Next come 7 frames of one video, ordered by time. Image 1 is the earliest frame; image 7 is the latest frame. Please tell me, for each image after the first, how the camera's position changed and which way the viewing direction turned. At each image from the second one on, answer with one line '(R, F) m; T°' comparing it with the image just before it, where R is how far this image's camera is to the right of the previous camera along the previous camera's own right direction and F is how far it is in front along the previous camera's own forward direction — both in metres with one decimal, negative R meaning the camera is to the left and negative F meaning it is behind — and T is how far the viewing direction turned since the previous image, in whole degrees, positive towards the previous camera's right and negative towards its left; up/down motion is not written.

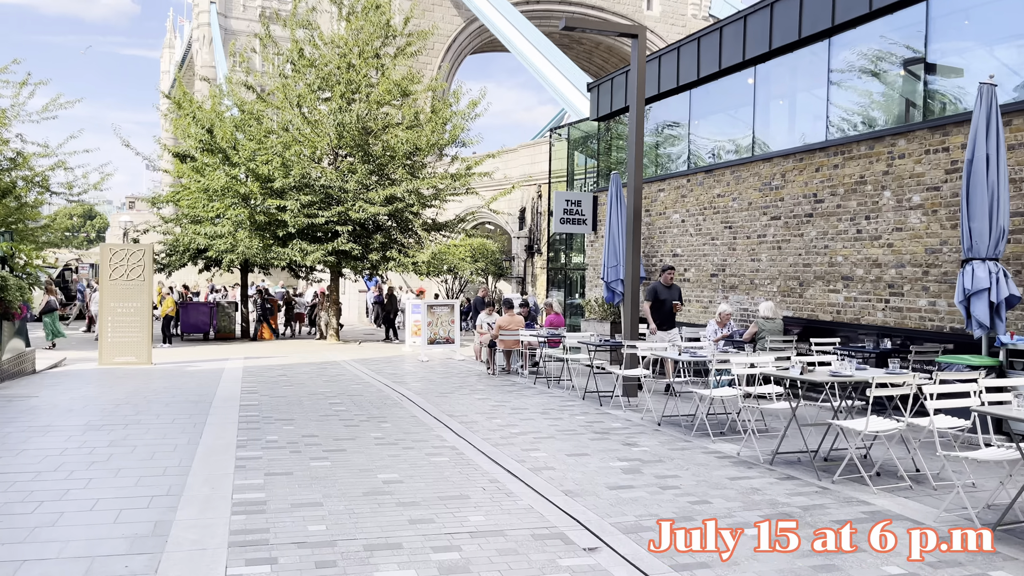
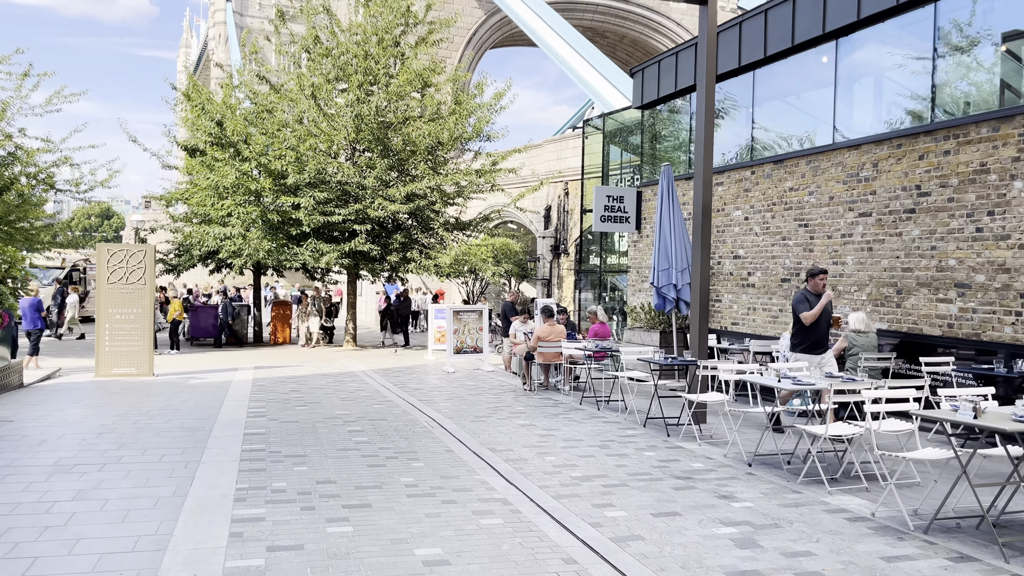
(-0.3, +1.1) m; -1°
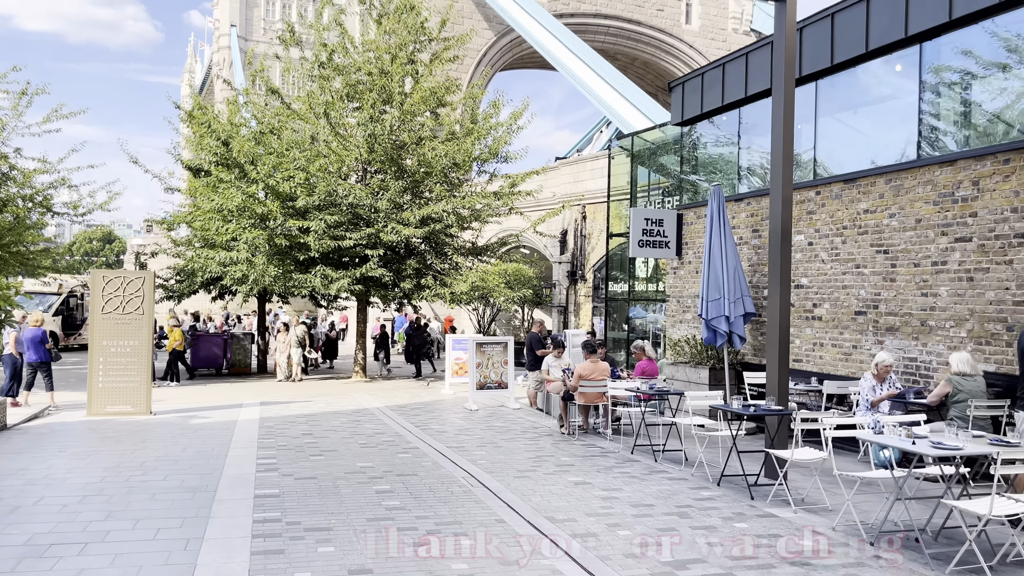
(-0.4, +0.9) m; 0°
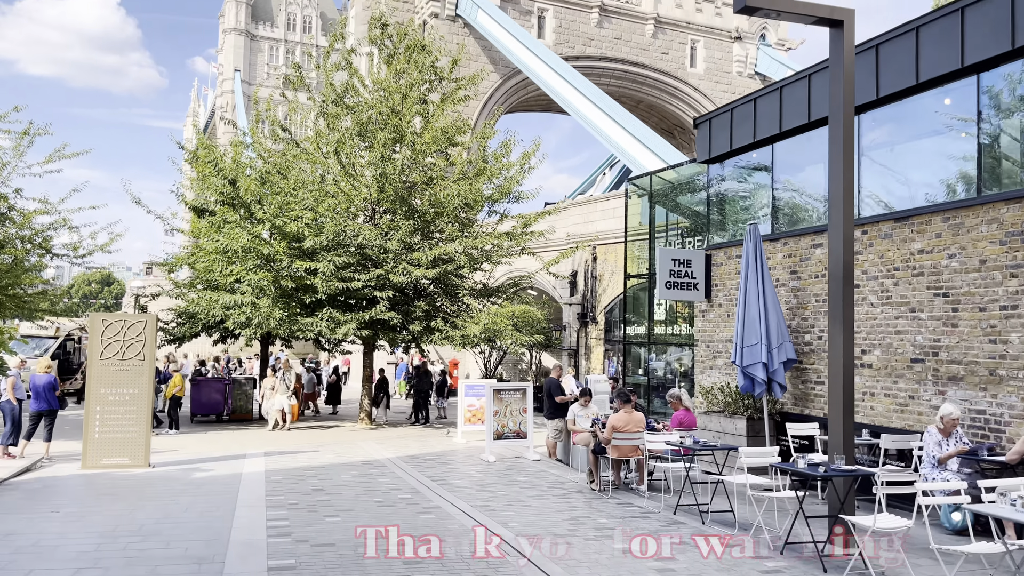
(-0.3, +0.5) m; 0°
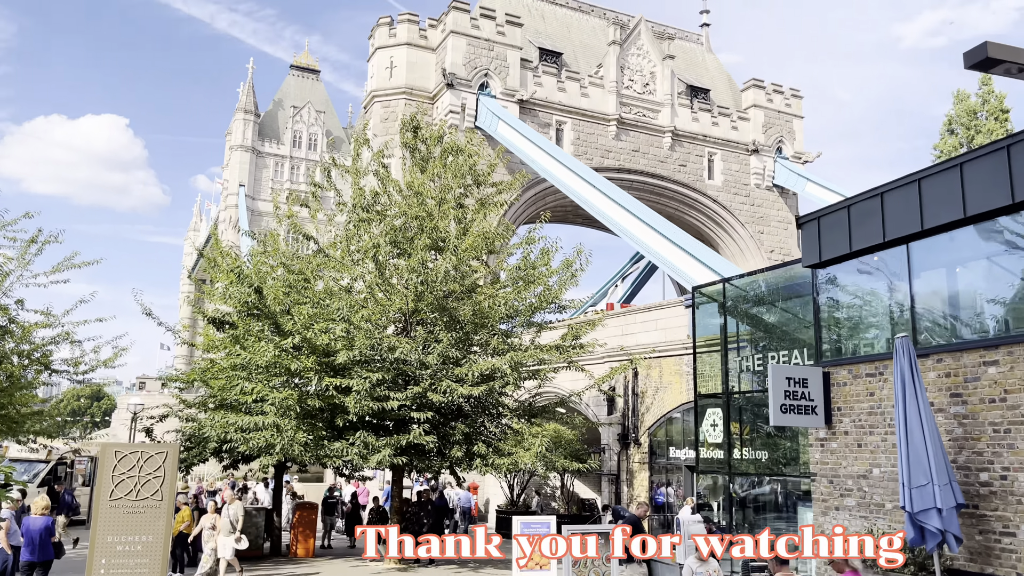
(-1.0, +1.4) m; 0°
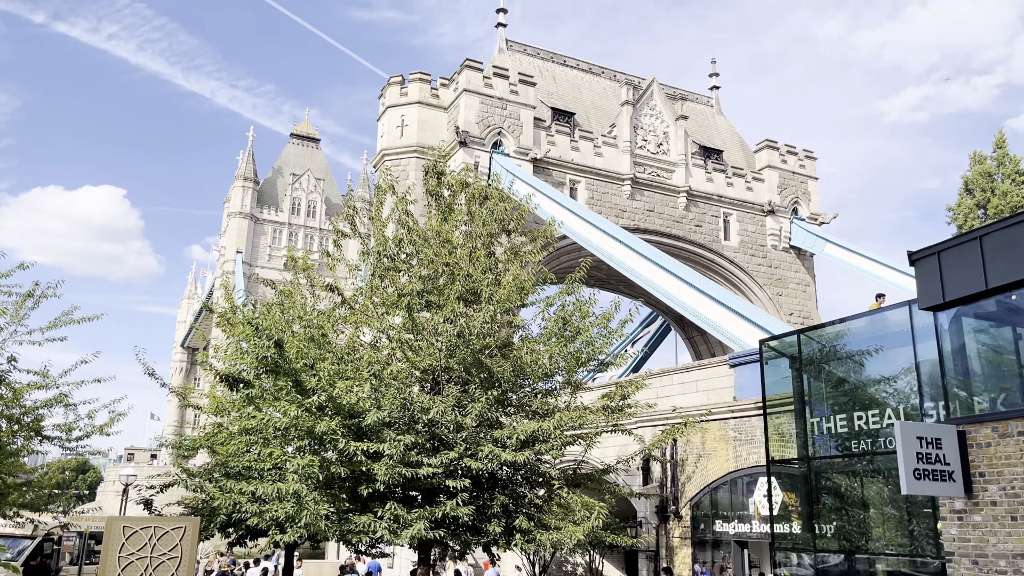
(-0.8, +1.2) m; 0°
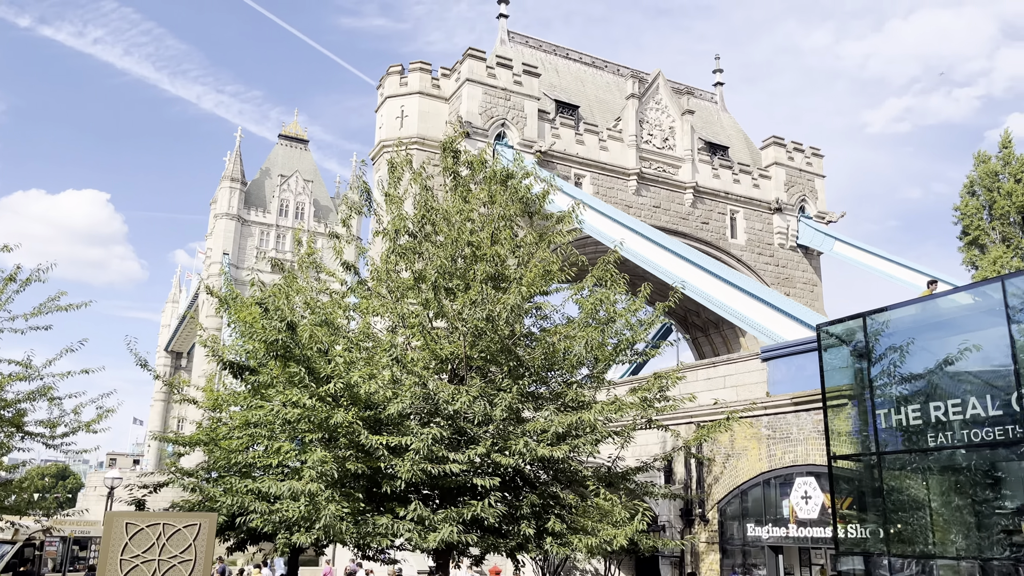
(-0.6, +1.1) m; +1°
